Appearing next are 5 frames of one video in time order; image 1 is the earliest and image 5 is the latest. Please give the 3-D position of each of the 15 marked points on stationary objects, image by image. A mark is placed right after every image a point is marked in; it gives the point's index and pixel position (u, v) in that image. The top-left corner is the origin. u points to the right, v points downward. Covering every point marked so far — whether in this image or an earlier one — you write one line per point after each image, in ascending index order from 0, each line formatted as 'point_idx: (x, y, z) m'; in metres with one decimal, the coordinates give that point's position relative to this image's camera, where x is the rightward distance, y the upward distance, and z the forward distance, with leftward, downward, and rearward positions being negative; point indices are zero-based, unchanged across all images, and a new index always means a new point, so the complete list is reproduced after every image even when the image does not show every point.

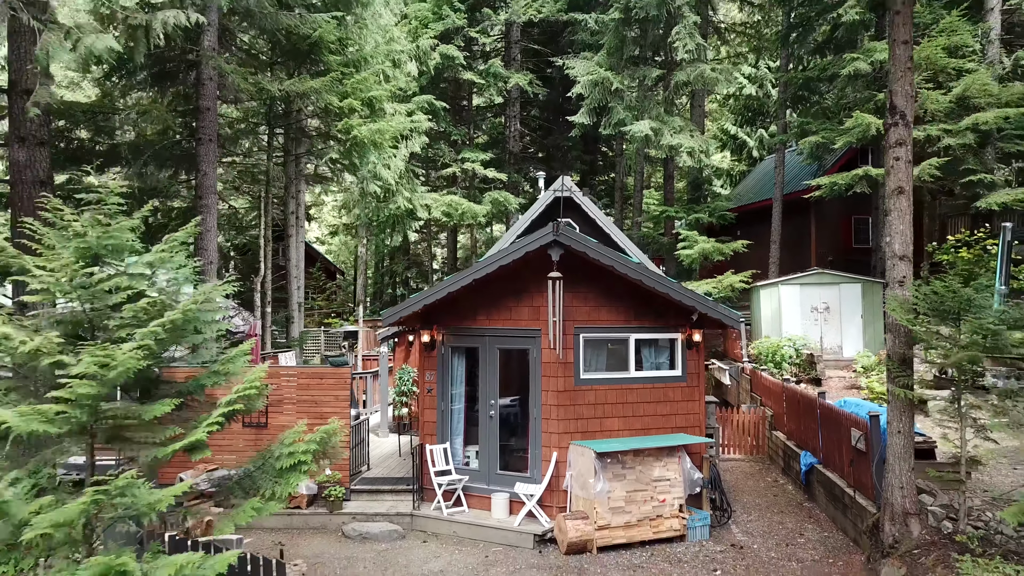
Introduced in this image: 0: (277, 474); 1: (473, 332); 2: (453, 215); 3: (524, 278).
0: (-1.6, -1.3, +4.2) m
1: (-0.5, -0.6, +8.3) m
2: (-1.8, +2.2, +17.8) m
3: (+0.2, +0.1, +8.0) m
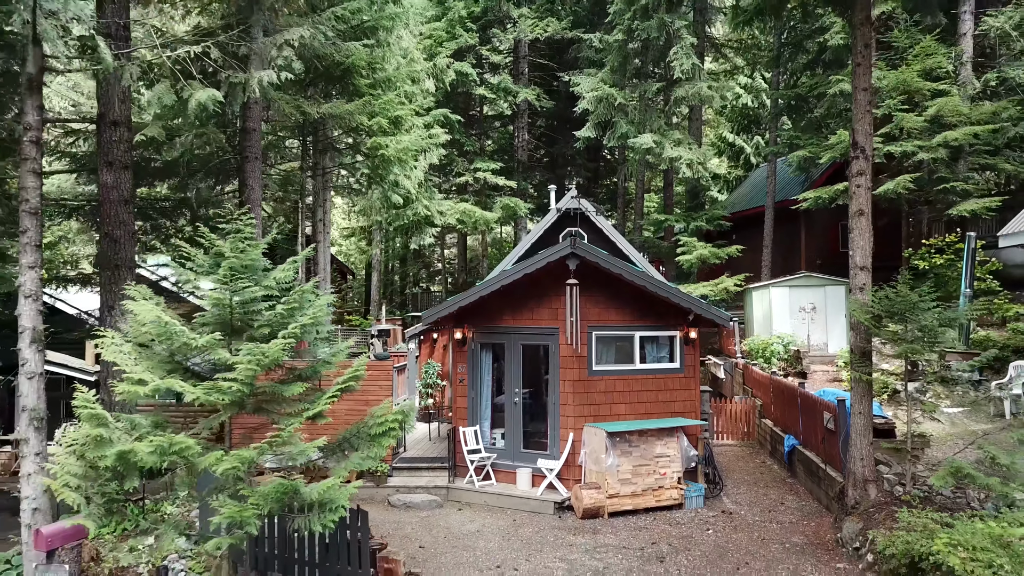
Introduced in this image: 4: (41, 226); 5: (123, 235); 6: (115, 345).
0: (-1.2, -1.4, +5.4) m
1: (-0.2, -0.7, +9.5) m
2: (-1.4, +2.1, +19.1) m
3: (+0.5, +0.1, +9.3) m
4: (-5.1, +0.7, +6.6) m
5: (-5.9, +0.8, +9.1) m
6: (-3.2, -0.5, +4.9) m
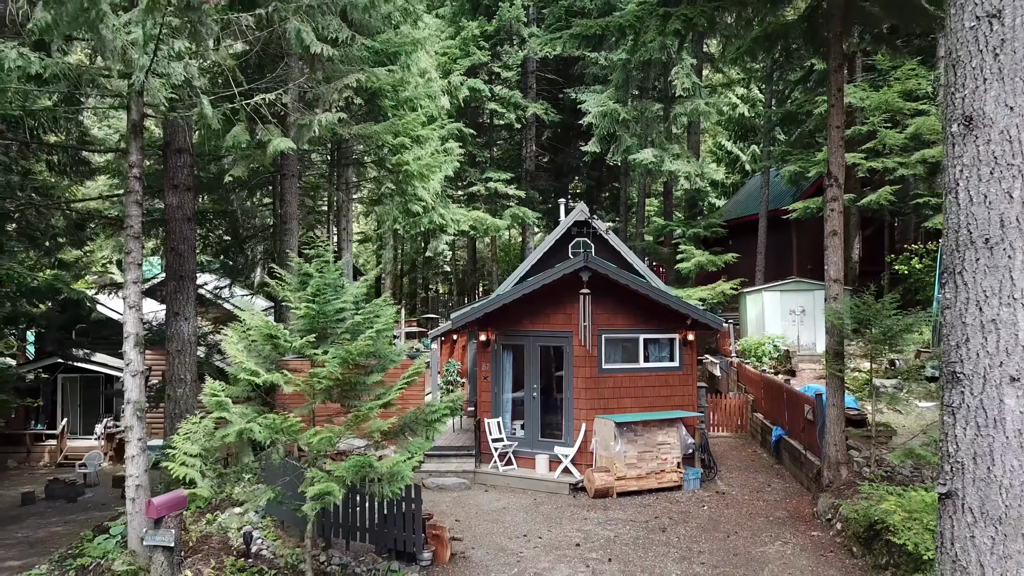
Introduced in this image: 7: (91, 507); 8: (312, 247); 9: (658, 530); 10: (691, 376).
0: (-0.9, -1.5, +6.7) m
1: (+0.2, -0.8, +10.8) m
2: (-1.1, +2.0, +20.3) m
3: (+0.8, -0.1, +10.5) m
4: (-4.8, +0.5, +7.8) m
5: (-5.6, +0.7, +10.3) m
6: (-2.9, -0.6, +6.2) m
7: (-10.0, -5.2, +14.2) m
8: (-2.2, +0.4, +6.6) m
9: (+2.0, -3.3, +8.2) m
10: (+3.3, -1.6, +10.9) m
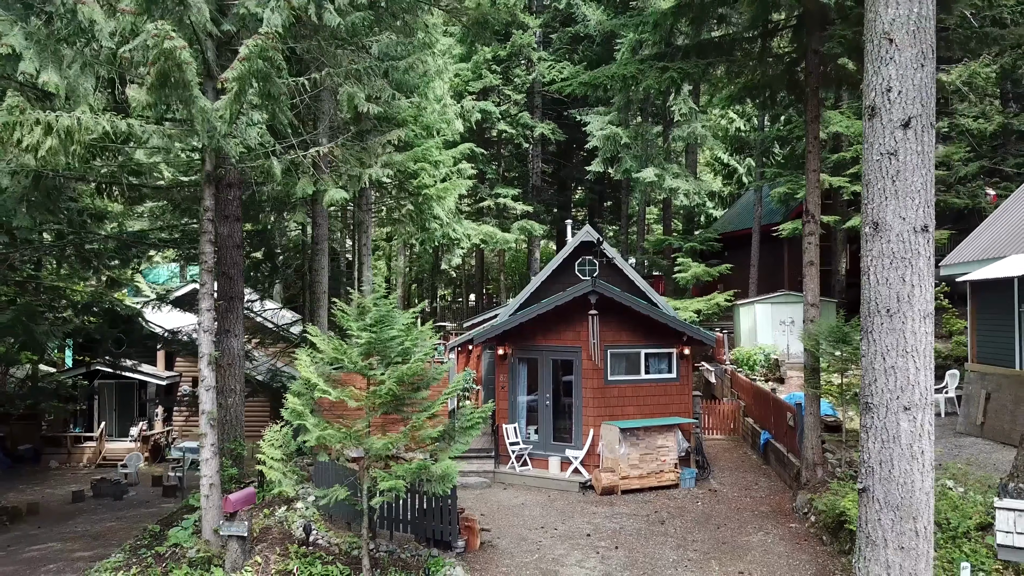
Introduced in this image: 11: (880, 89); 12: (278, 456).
0: (-0.6, -1.9, +7.9) m
1: (+0.4, -1.2, +12.0) m
2: (-0.8, +1.6, +21.5) m
3: (+1.1, -0.5, +11.8) m
4: (-4.5, +0.1, +9.0) m
5: (-5.3, +0.3, +11.5) m
6: (-2.6, -1.0, +7.4) m
7: (-9.7, -5.6, +15.4) m
8: (-1.9, +0.1, +7.9) m
9: (+2.3, -3.7, +9.5) m
10: (+3.6, -2.0, +12.2) m
11: (+2.8, +1.5, +4.7) m
12: (-2.9, -2.1, +7.5) m
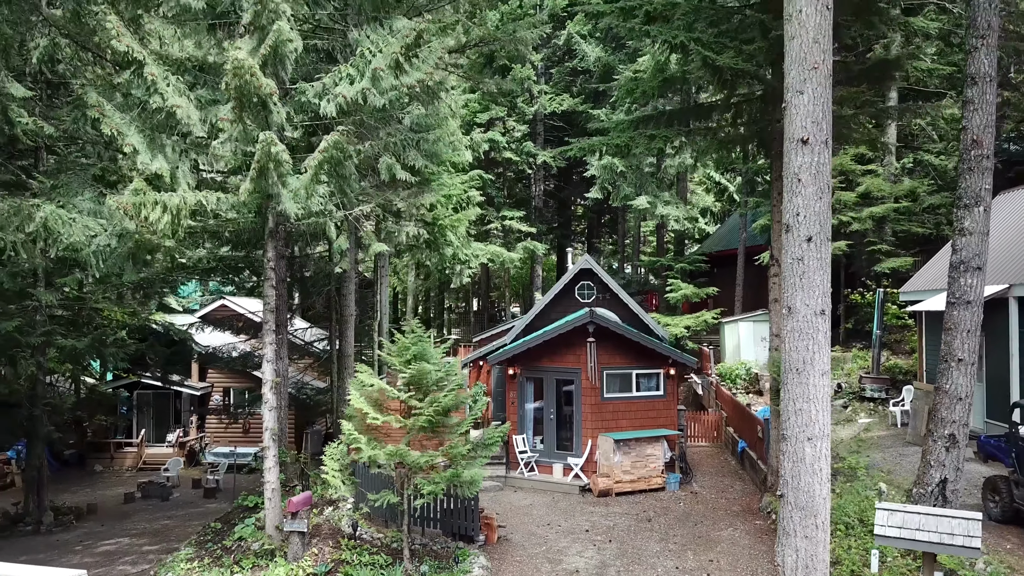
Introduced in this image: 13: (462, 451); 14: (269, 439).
0: (-0.4, -2.6, +9.7) m
1: (+0.6, -1.8, +13.8) m
2: (-0.6, +1.0, +23.3) m
3: (+1.3, -1.1, +13.5) m
4: (-4.3, -0.5, +10.8) m
5: (-5.1, -0.4, +13.3) m
6: (-2.4, -1.7, +9.2) m
7: (-9.5, -6.2, +17.2) m
8: (-1.7, -0.6, +9.7) m
9: (+2.5, -4.4, +11.3) m
10: (+3.8, -2.6, +13.9) m
11: (+3.0, +0.8, +6.4) m
12: (-2.7, -2.8, +9.3) m
13: (-0.8, -2.5, +9.1) m
14: (-4.3, -2.7, +10.5) m
